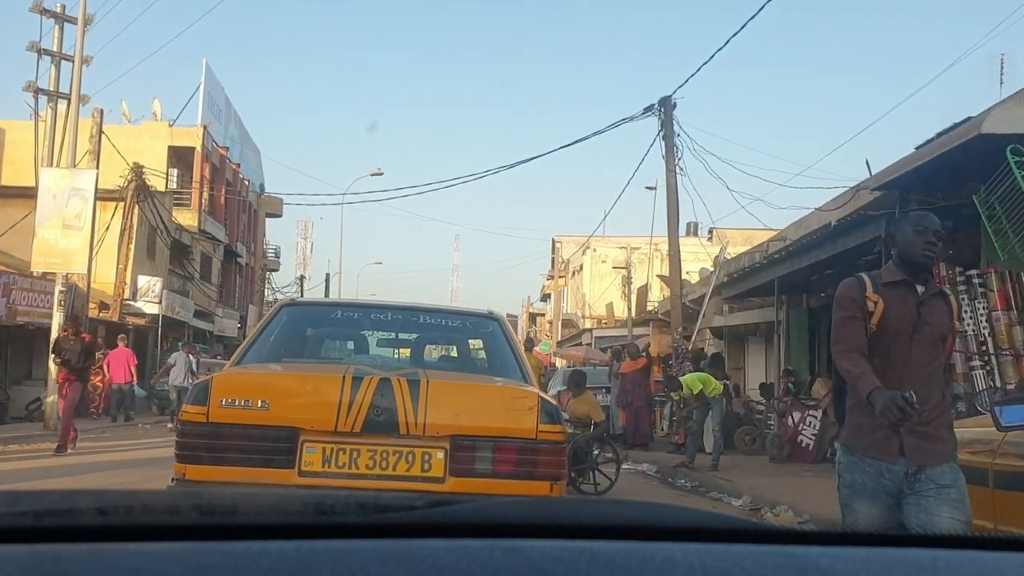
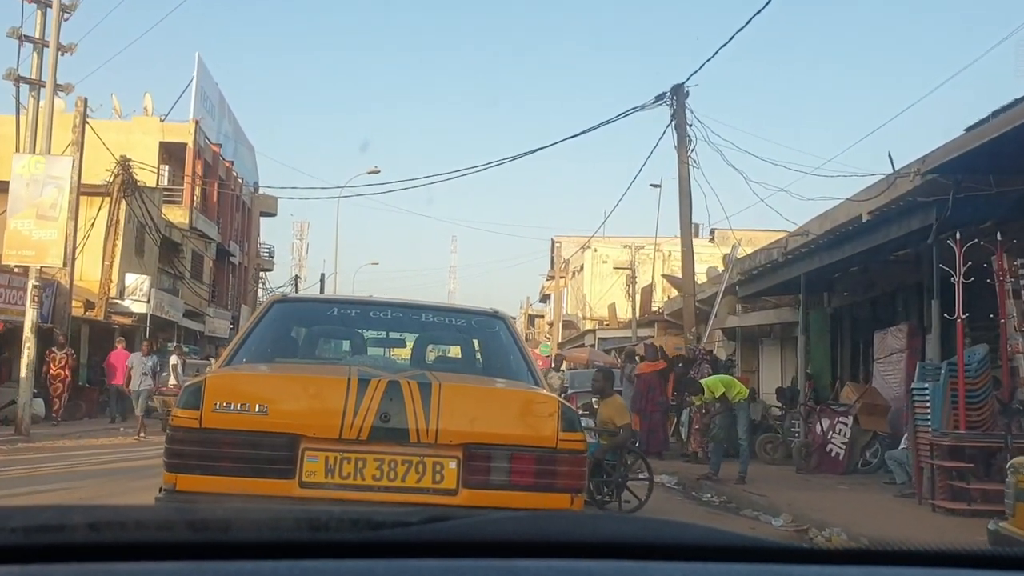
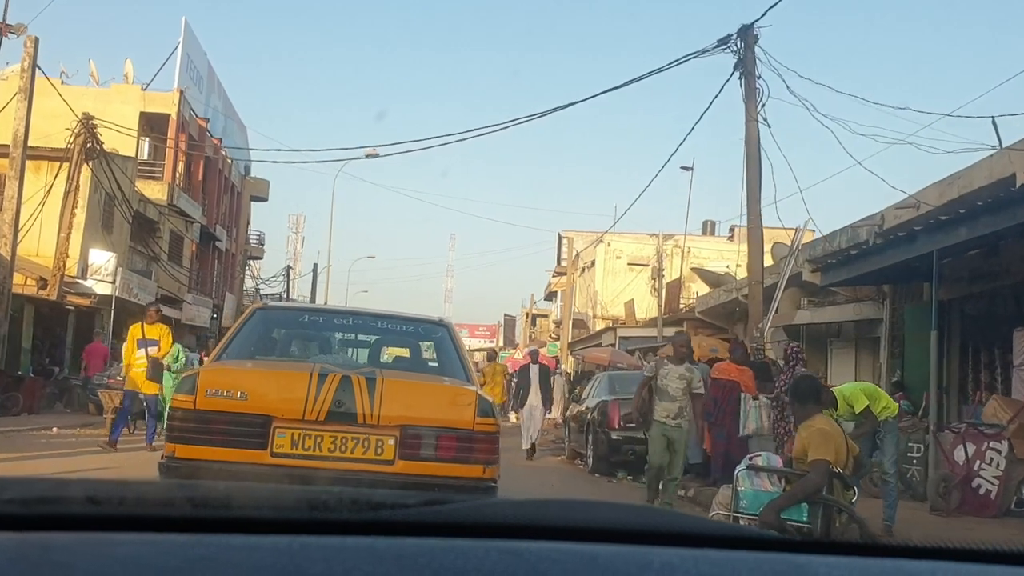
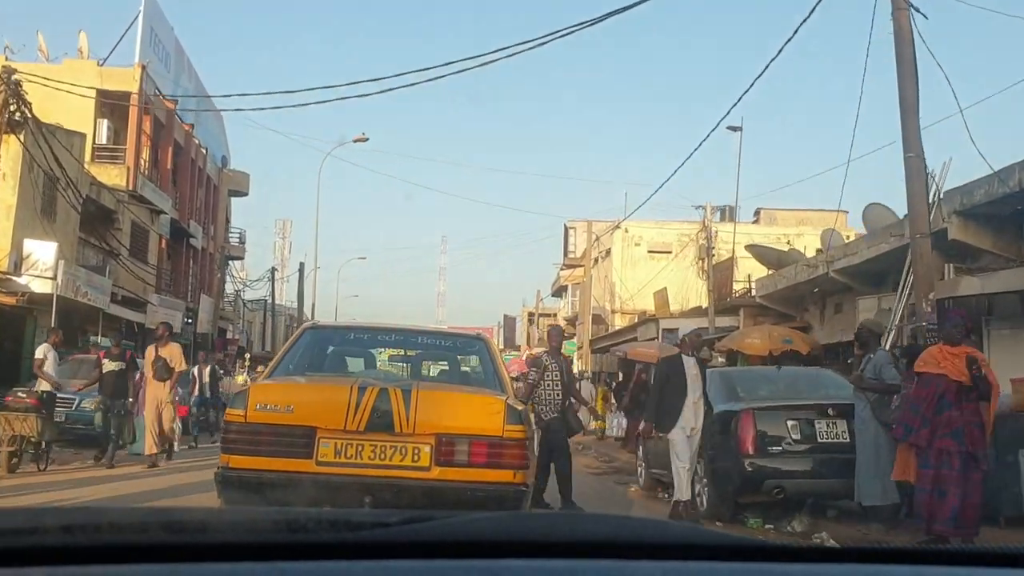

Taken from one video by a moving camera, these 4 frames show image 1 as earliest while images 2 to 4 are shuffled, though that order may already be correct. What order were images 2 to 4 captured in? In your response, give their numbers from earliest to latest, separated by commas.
2, 3, 4
